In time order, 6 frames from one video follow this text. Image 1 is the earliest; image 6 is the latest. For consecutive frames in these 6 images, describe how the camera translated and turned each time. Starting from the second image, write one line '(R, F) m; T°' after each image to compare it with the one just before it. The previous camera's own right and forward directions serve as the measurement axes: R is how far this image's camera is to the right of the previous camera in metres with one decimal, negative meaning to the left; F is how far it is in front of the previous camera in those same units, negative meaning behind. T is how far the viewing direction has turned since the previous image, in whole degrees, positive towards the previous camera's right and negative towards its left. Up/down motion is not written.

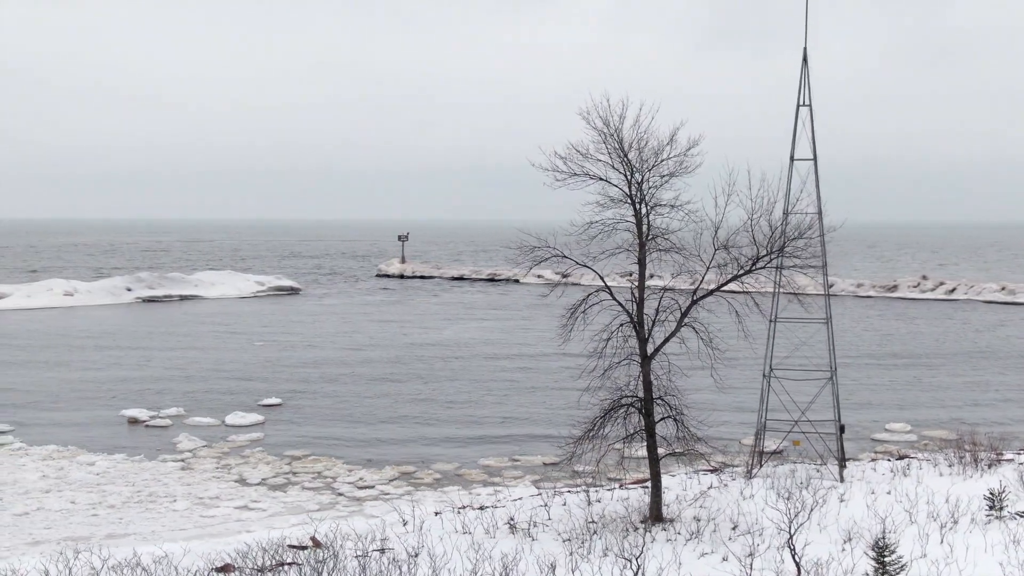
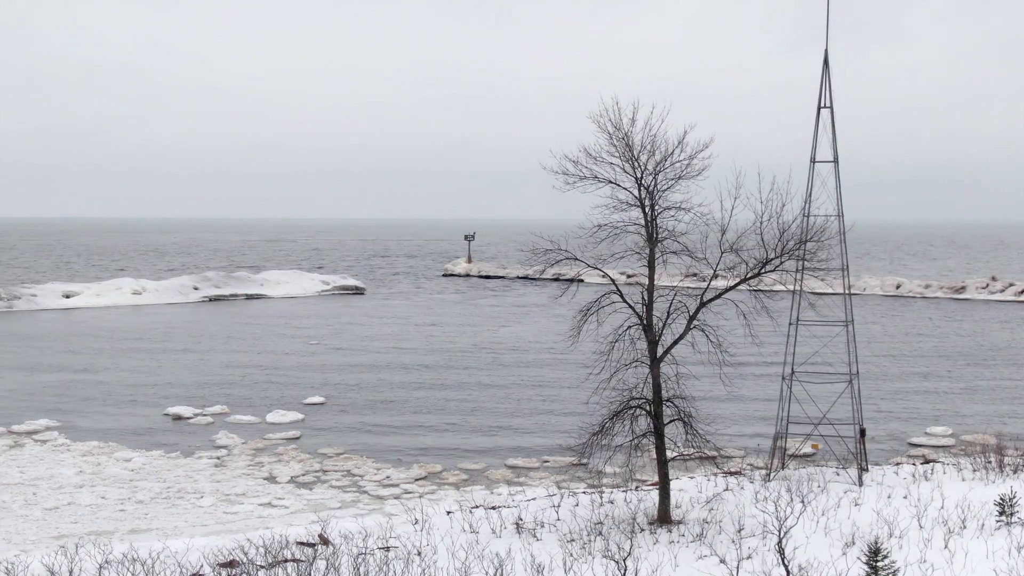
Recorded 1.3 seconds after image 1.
(-0.2, -0.6) m; -1°
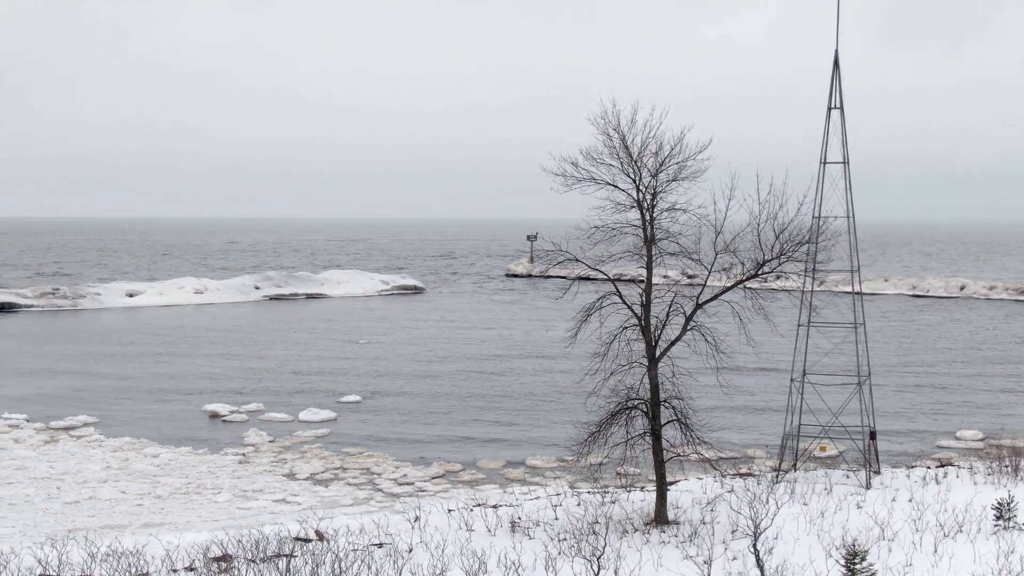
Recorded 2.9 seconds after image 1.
(-0.4, -0.5) m; 0°
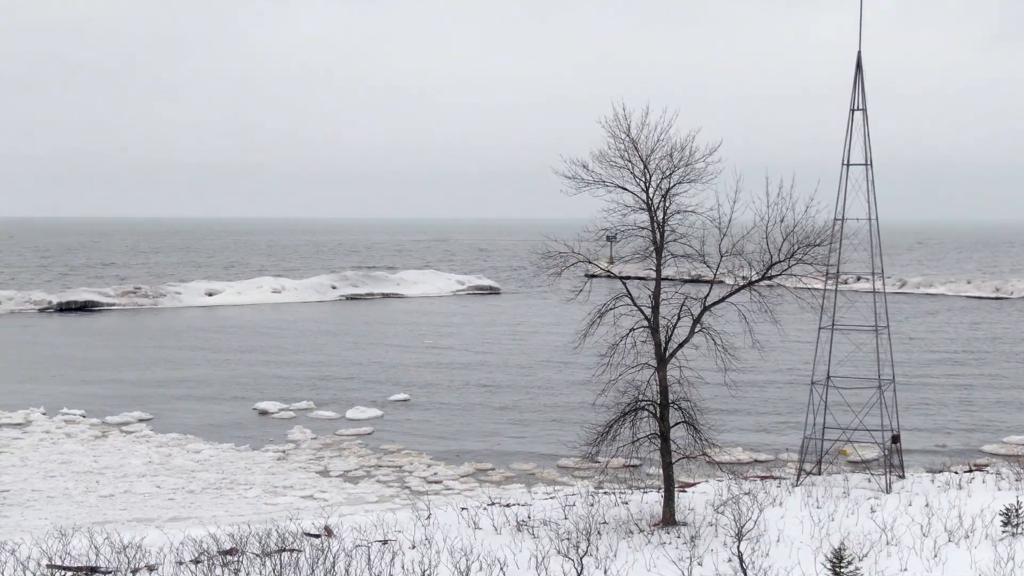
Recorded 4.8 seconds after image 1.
(-0.5, -0.5) m; 0°
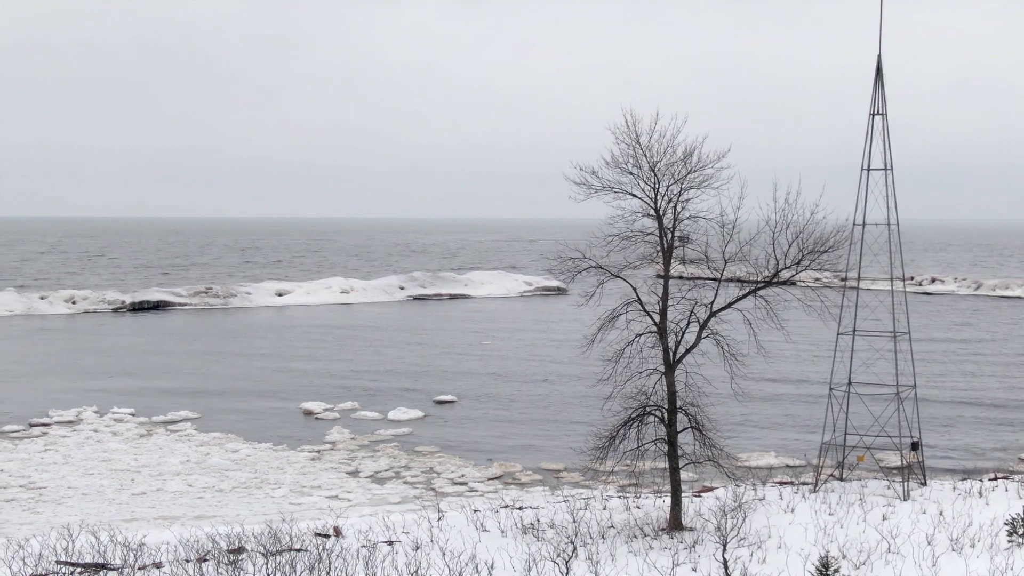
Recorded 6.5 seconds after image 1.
(-0.5, -0.5) m; 0°
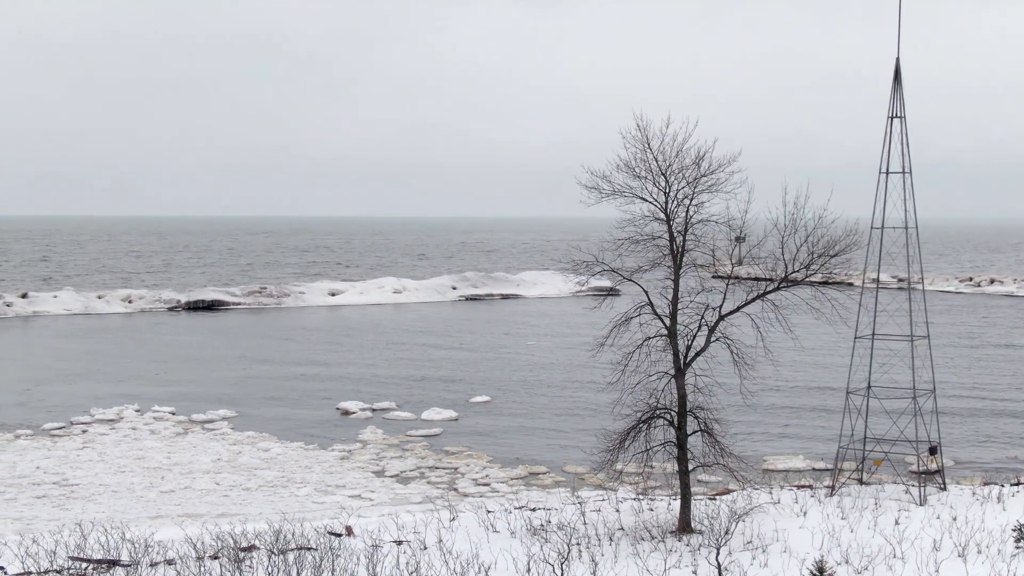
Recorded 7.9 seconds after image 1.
(-0.4, -0.4) m; -1°
